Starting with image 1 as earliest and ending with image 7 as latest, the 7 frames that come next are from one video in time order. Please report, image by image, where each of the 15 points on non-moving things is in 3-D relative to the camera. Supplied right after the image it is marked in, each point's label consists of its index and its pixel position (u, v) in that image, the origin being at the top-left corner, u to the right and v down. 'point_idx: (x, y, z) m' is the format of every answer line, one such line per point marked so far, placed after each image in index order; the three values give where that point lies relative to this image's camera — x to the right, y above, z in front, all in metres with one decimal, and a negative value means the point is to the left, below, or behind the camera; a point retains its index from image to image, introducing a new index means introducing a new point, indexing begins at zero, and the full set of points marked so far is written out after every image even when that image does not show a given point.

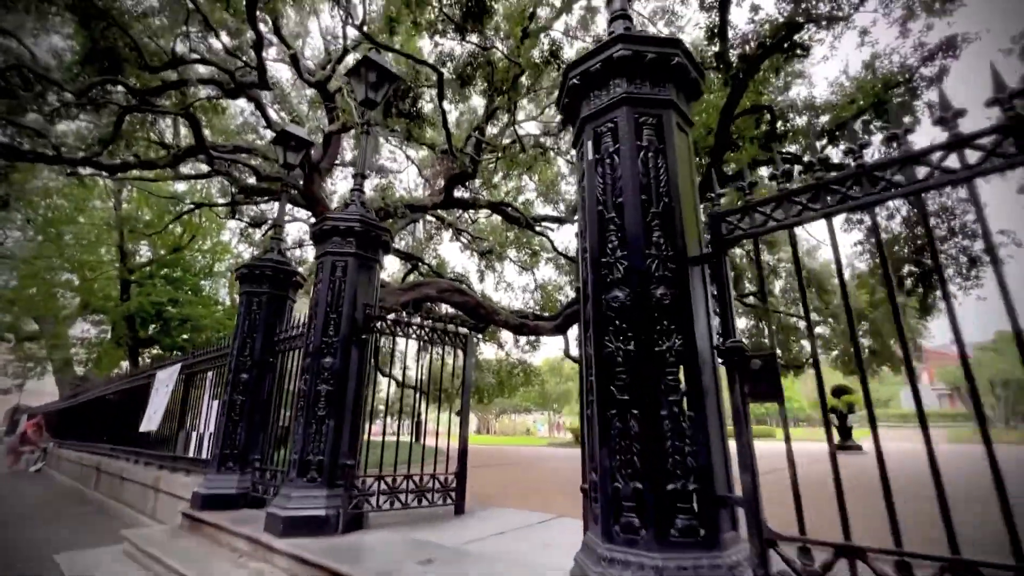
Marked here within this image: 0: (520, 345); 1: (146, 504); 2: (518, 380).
0: (+0.3, -1.7, +14.2) m
1: (-4.0, -2.4, +5.1) m
2: (+0.2, -3.3, +16.7) m
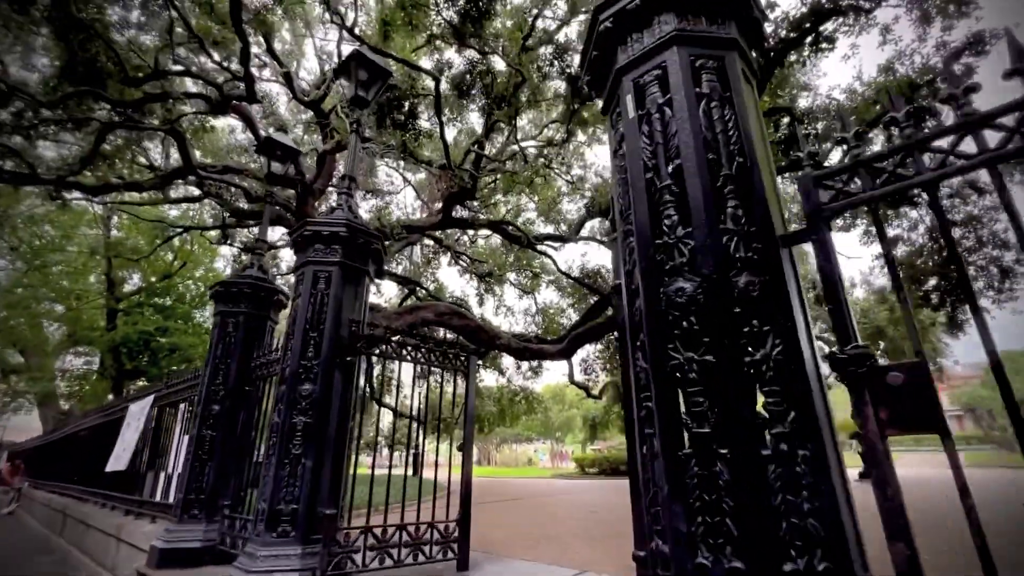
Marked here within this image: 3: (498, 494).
0: (+0.3, -2.4, +13.7) m
1: (-3.9, -2.6, +4.6) m
2: (+0.3, -4.1, +16.1) m
3: (-0.4, -5.9, +13.5) m
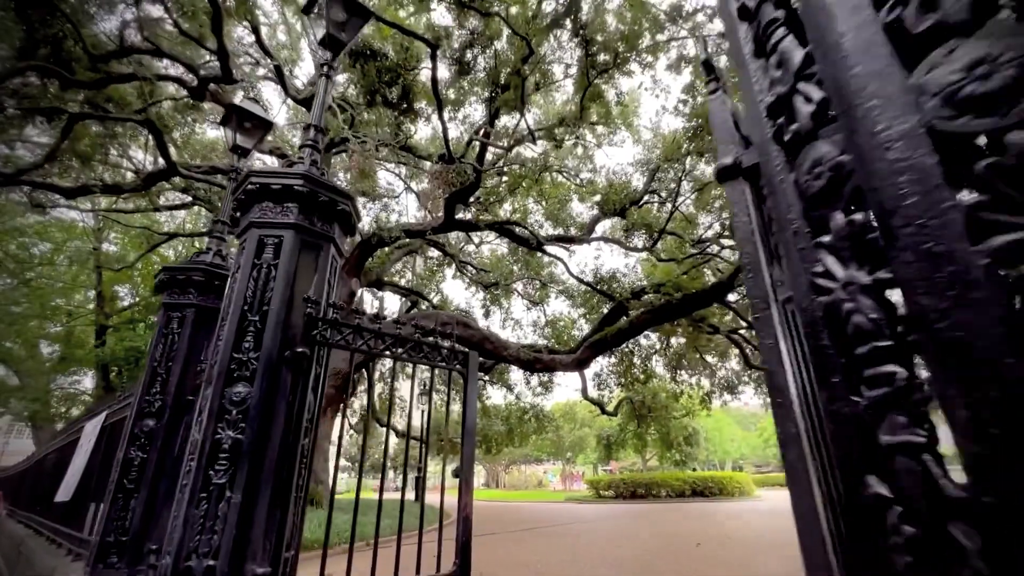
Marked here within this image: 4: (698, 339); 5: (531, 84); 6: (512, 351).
0: (+0.5, -2.7, +12.9) m
1: (-3.8, -2.6, +3.8) m
2: (+0.6, -4.5, +15.2) m
3: (-0.1, -6.2, +12.6) m
4: (+4.4, -1.2, +11.2) m
5: (+0.2, +2.7, +6.1) m
6: (0.0, -1.1, +8.4) m
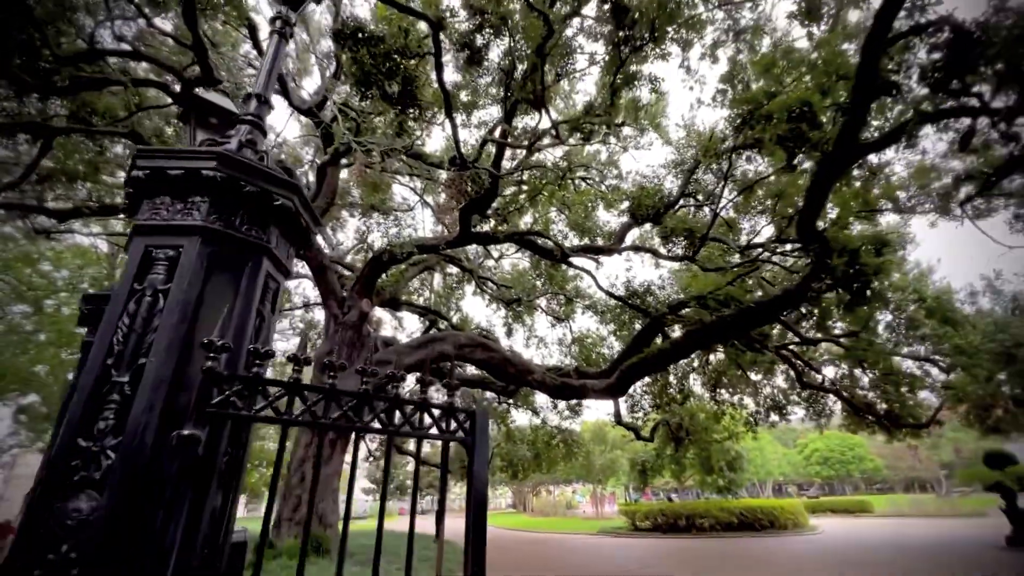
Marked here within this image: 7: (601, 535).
0: (+1.2, -3.1, +12.0) m
1: (-3.6, -2.8, +3.2) m
2: (+1.4, -5.0, +14.3) m
3: (+0.6, -6.6, +11.6) m
4: (+4.9, -1.5, +10.2) m
5: (+0.4, +2.5, +5.5) m
6: (+0.4, -1.4, +7.6) m
7: (+2.7, -7.4, +14.1) m
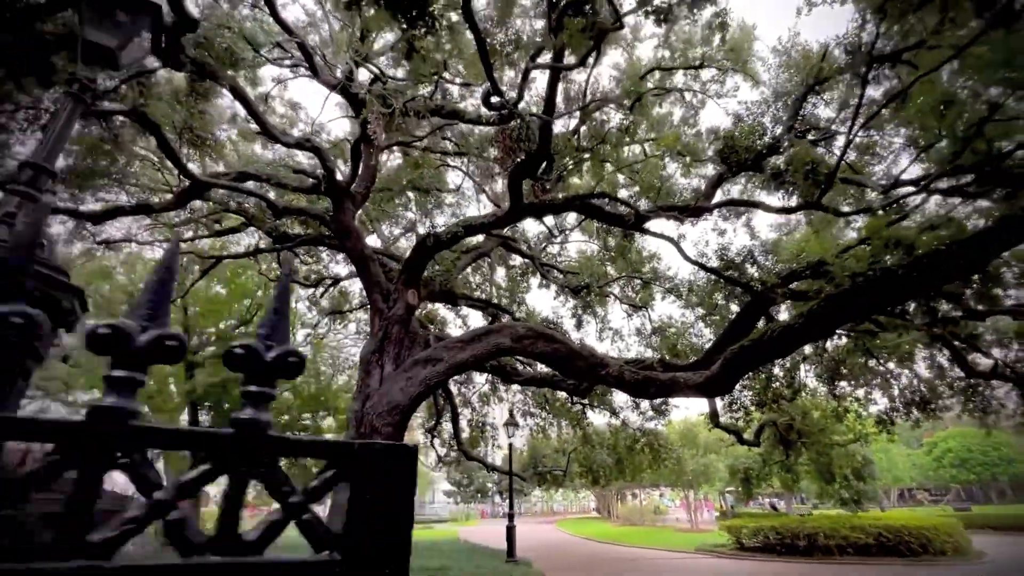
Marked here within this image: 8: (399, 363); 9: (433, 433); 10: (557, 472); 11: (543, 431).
0: (+2.9, -2.8, +10.5) m
1: (-3.2, -2.7, +2.5) m
2: (+3.5, -4.6, +12.7) m
3: (+2.4, -6.3, +10.2) m
4: (+6.2, -0.9, +8.1) m
5: (+0.8, +2.8, +4.2) m
6: (+1.4, -1.1, +6.3) m
7: (+4.9, -7.0, +12.3) m
8: (-1.6, -1.1, +6.9) m
9: (-2.3, -4.3, +13.9) m
10: (+1.3, -5.3, +13.5) m
11: (+1.0, -4.3, +14.1) m
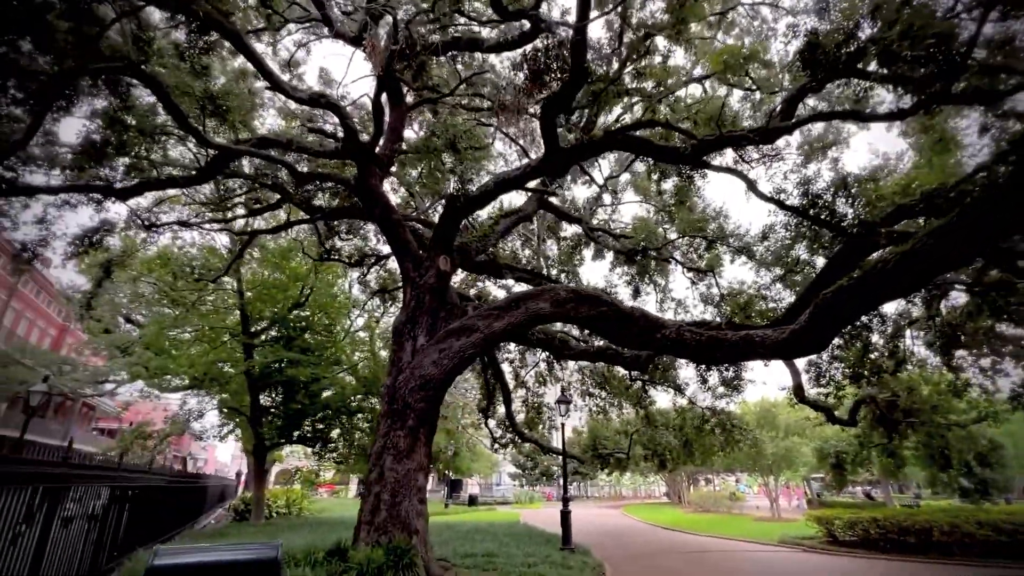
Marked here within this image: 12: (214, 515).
0: (+4.0, -2.0, +9.4) m
1: (-3.1, -2.5, +2.3) m
2: (+5.0, -3.7, +11.6) m
3: (+3.6, -5.5, +9.2) m
4: (+6.9, -0.1, +6.5) m
5: (+0.9, +3.3, +3.2) m
6: (+1.8, -0.5, +5.4) m
7: (+6.4, -6.1, +11.0) m
8: (-1.1, -0.6, +6.4) m
9: (-0.7, -3.6, +13.5) m
10: (+2.9, -4.5, +12.7) m
11: (+2.6, -3.5, +13.2) m
12: (-9.3, -7.1, +14.6) m
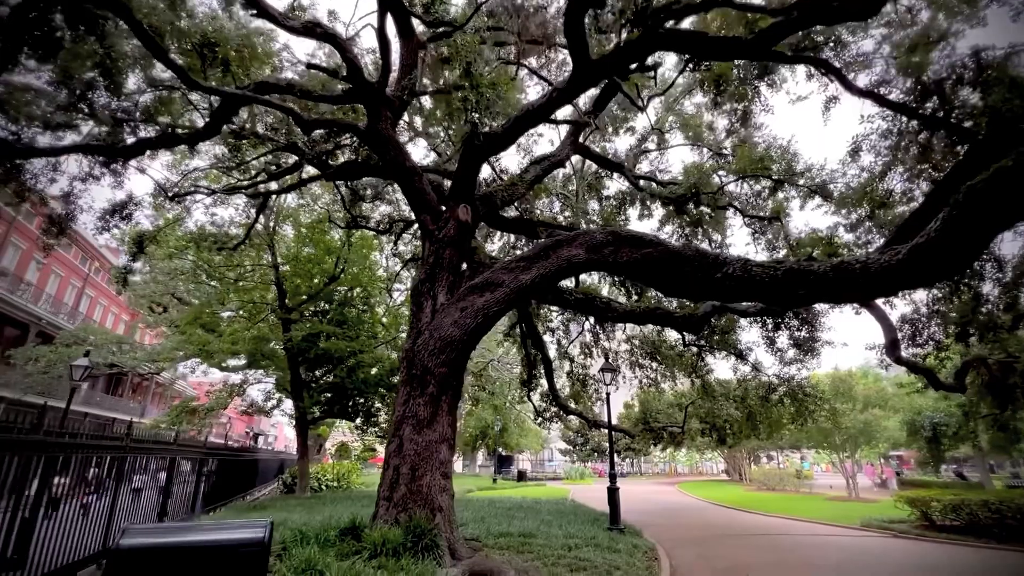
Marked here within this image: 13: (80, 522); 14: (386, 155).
0: (+4.7, -1.1, +8.3) m
1: (-3.1, -2.1, +1.9) m
2: (+5.9, -2.7, +10.4) m
3: (+4.4, -4.7, +8.3) m
4: (+7.2, +0.8, +5.0) m
5: (+0.8, +3.7, +2.2) m
6: (+2.1, +0.1, +4.4) m
7: (+7.4, -5.0, +9.8) m
8: (-0.7, 0.0, +5.7) m
9: (+0.5, -2.7, +12.8) m
10: (+4.0, -3.5, +11.7) m
11: (+3.7, -2.5, +12.2) m
12: (-7.8, -6.4, +15.0) m
13: (-4.9, -2.6, +5.3) m
14: (-1.7, +1.8, +6.4) m
